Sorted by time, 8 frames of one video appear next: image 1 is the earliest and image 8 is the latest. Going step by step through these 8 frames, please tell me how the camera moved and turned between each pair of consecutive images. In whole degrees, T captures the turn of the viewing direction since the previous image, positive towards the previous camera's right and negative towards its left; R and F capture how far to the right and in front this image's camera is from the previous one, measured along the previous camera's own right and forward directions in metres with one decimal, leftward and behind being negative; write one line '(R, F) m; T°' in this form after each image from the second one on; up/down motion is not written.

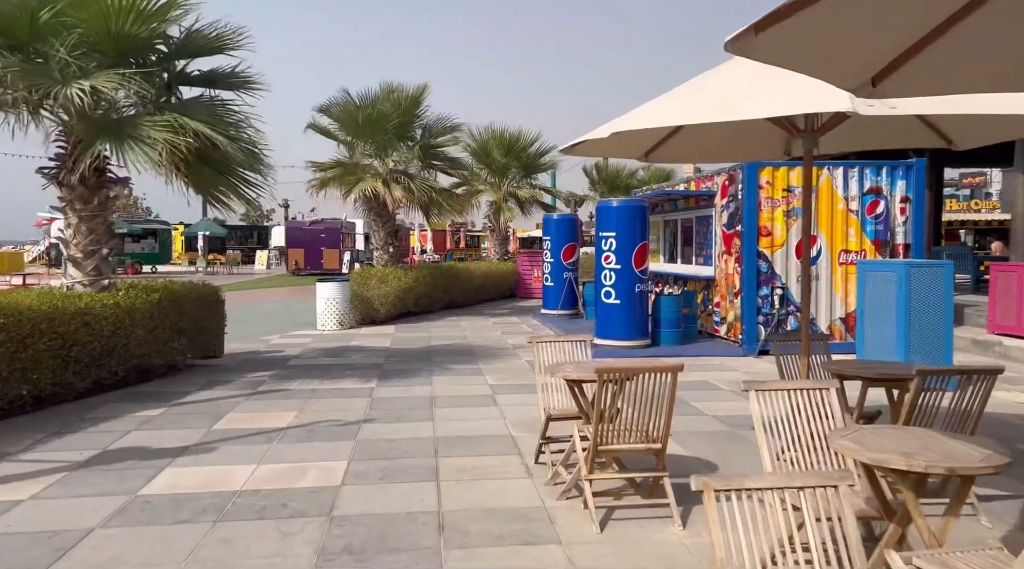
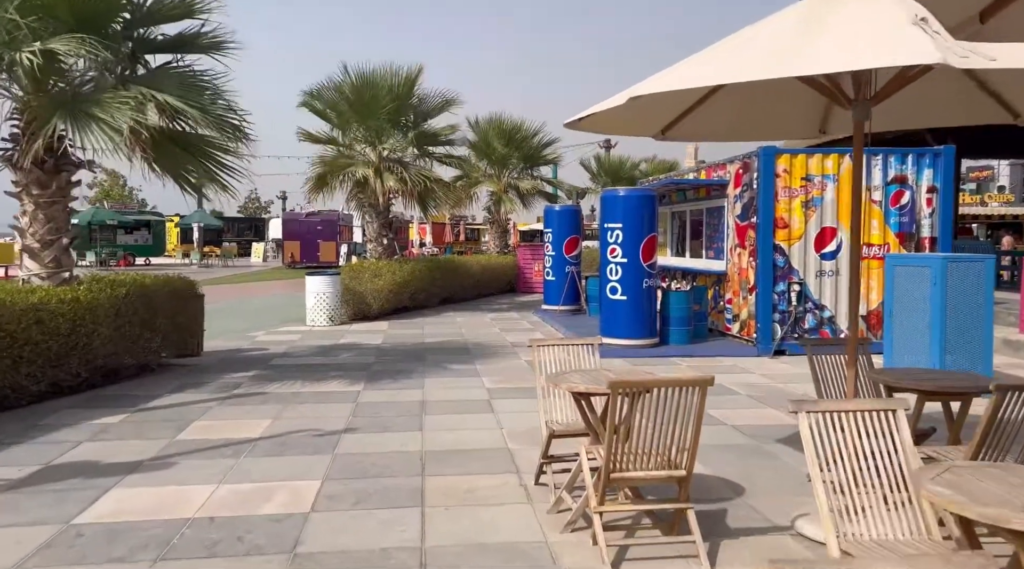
(0.0, +0.7) m; 0°
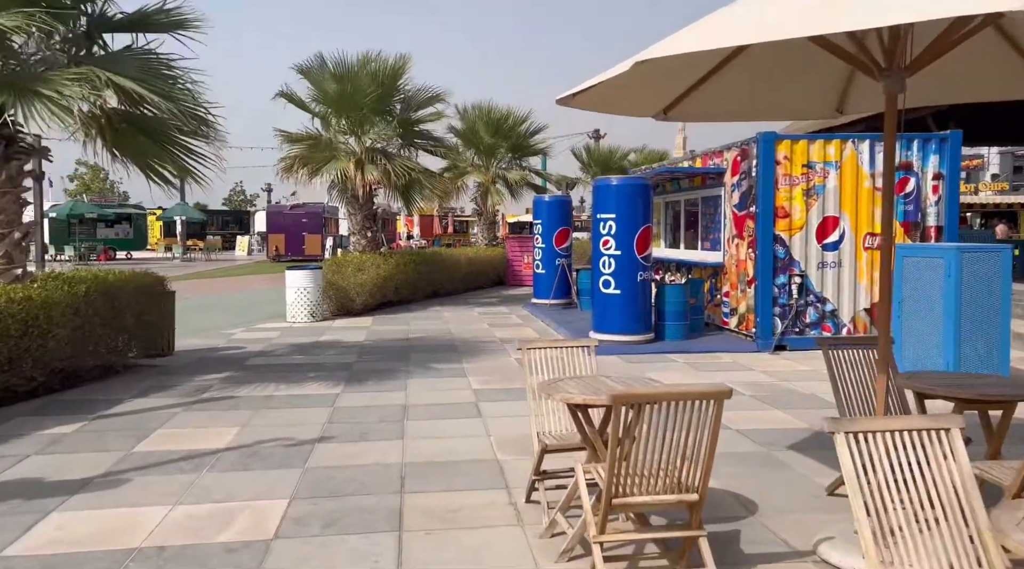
(0.0, +0.5) m; +1°
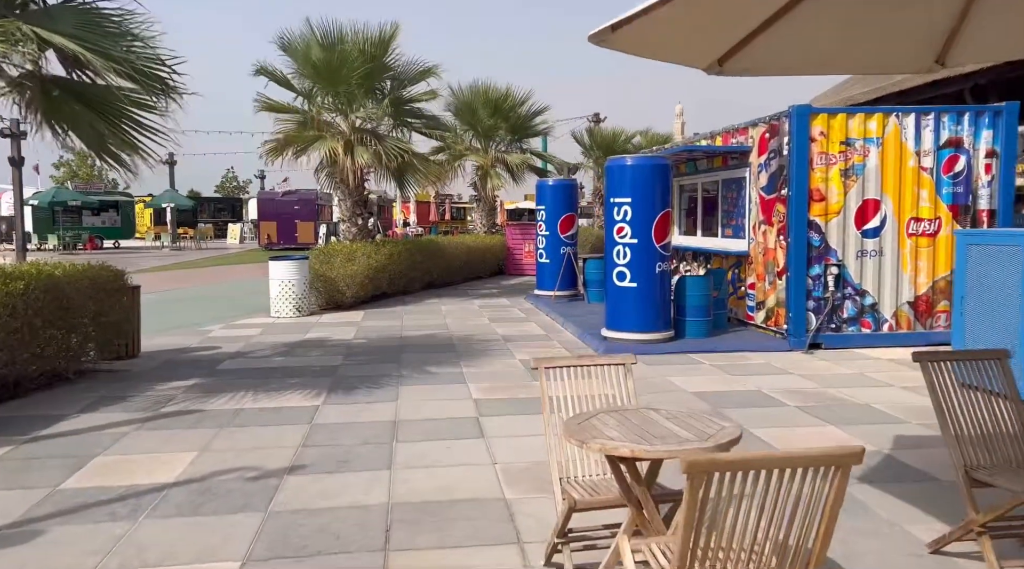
(-0.1, +1.1) m; 0°
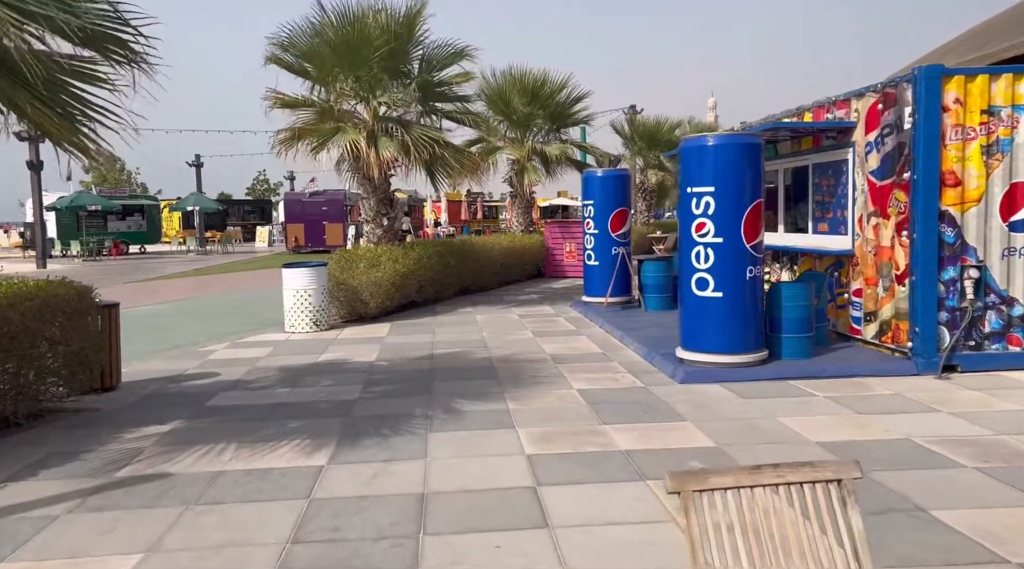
(-0.2, +1.7) m; -2°
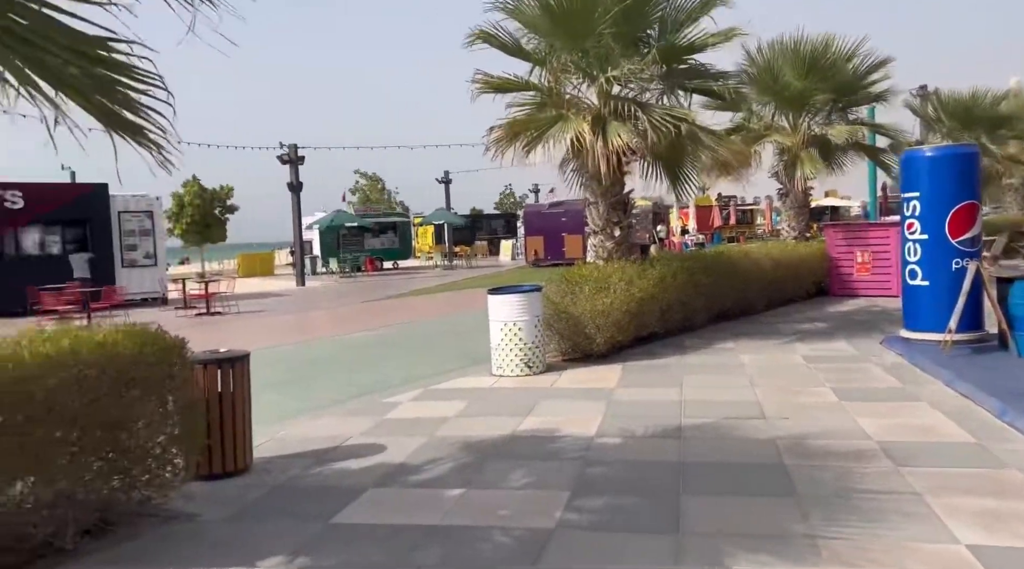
(-0.3, +3.0) m; -18°
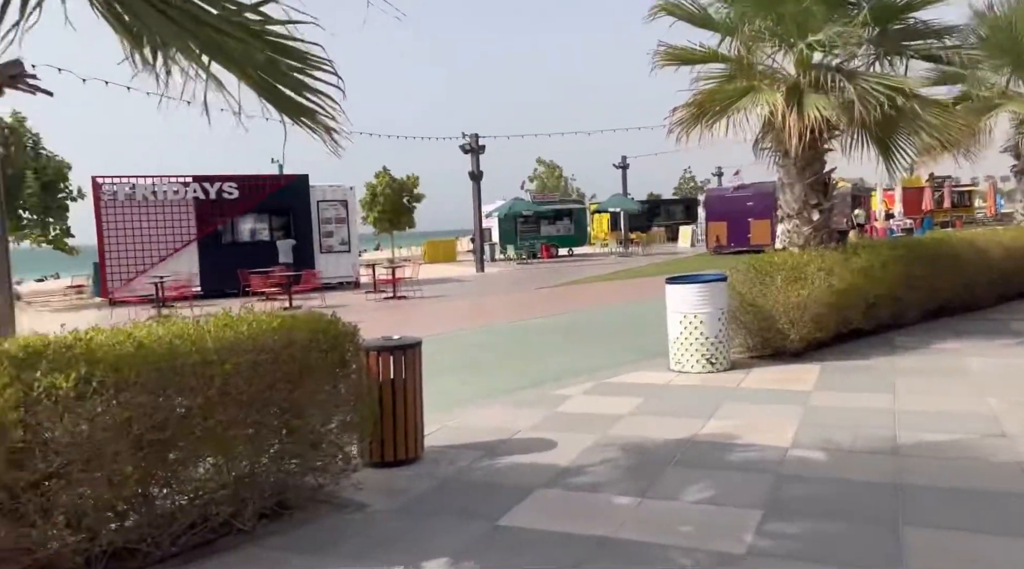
(0.0, +0.5) m; -13°
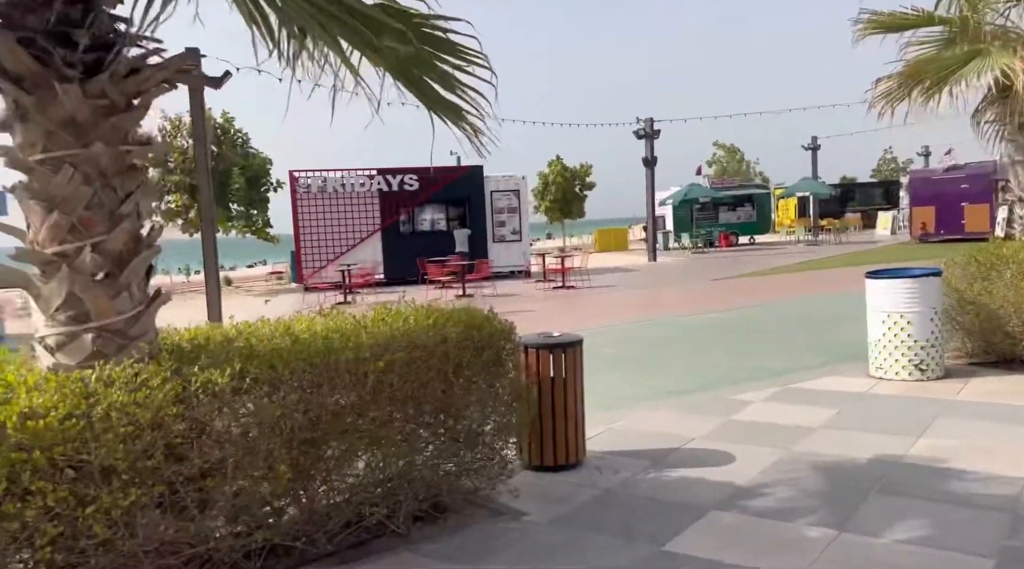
(0.0, +0.5) m; -12°
